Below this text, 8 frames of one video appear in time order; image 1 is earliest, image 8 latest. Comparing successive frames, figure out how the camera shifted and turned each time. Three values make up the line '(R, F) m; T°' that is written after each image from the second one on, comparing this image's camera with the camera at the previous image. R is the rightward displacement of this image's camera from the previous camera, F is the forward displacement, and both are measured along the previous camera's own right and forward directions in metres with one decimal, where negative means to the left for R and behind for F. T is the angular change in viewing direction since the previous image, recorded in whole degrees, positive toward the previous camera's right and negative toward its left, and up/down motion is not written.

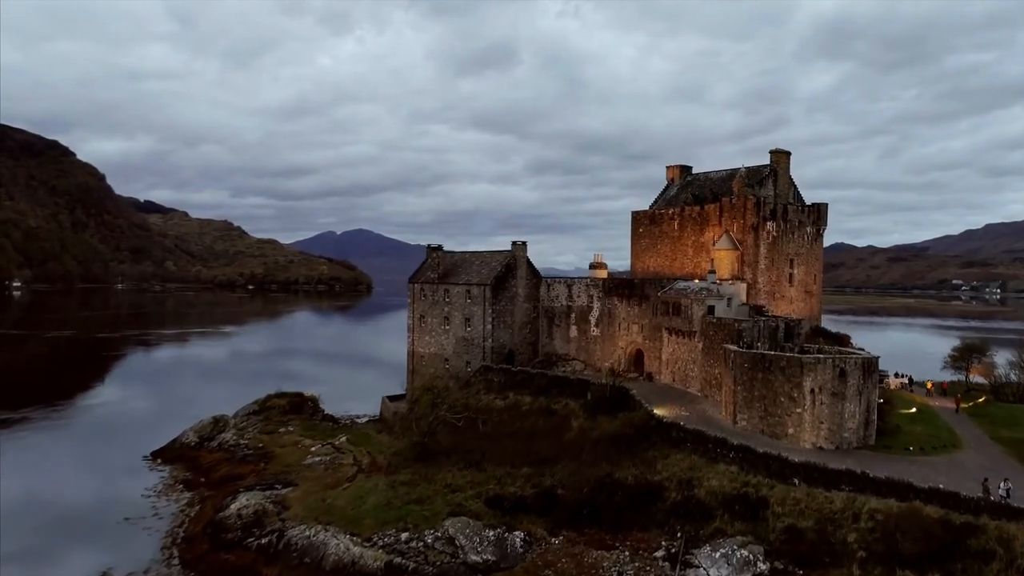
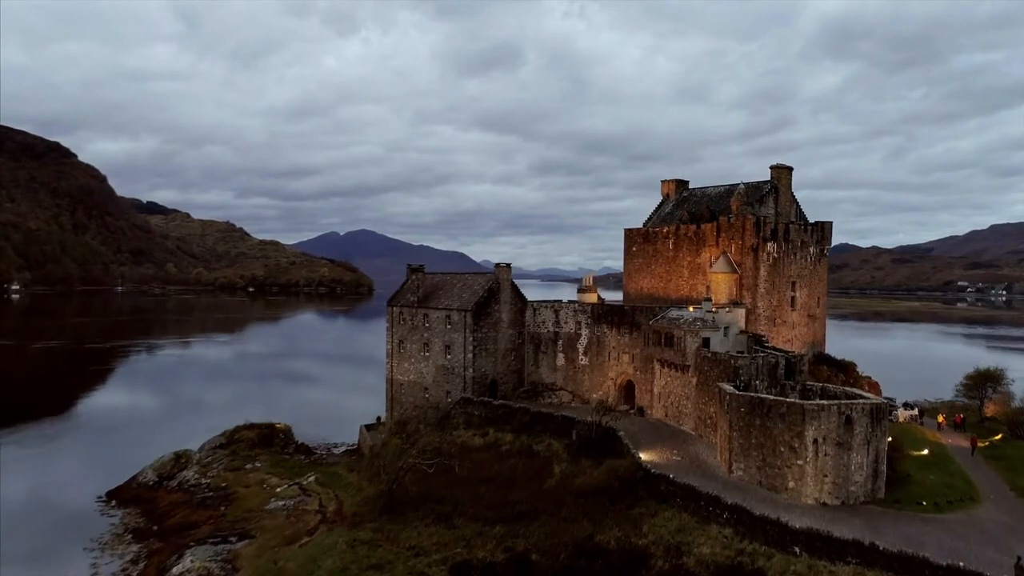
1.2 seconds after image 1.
(+0.7, +1.6) m; 0°
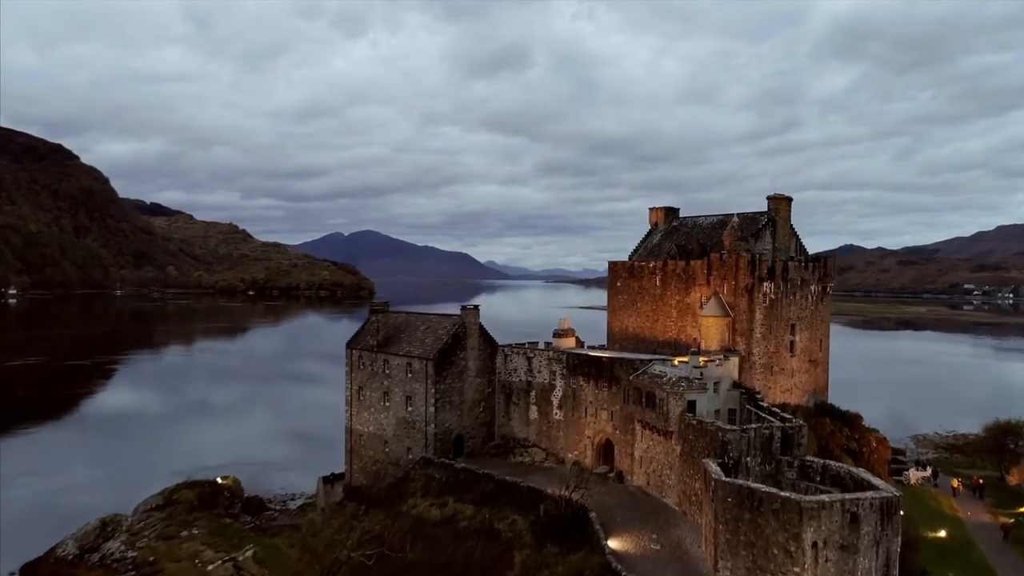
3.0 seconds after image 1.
(+1.1, +2.5) m; 0°
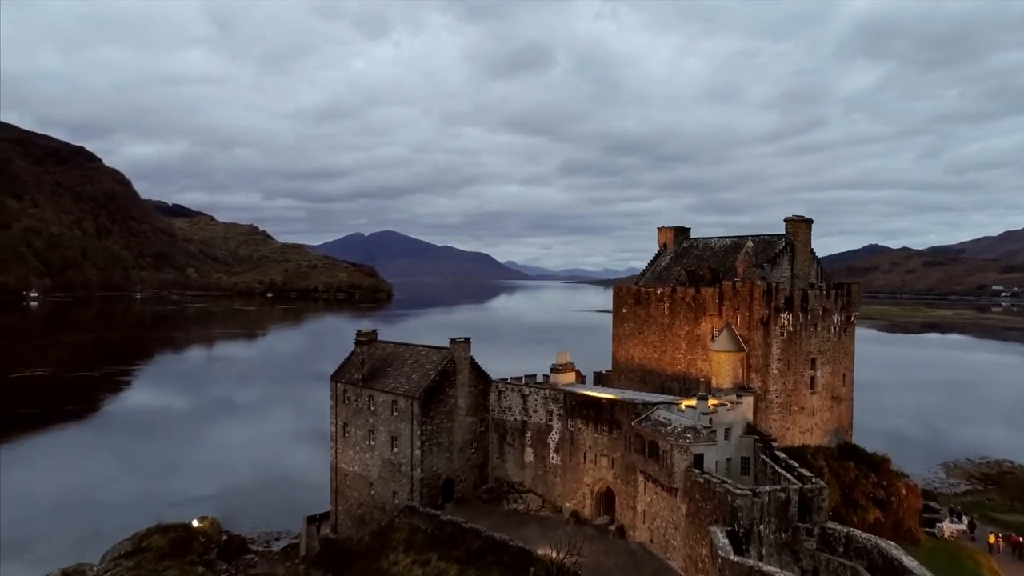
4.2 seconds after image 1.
(+0.7, +1.8) m; -1°
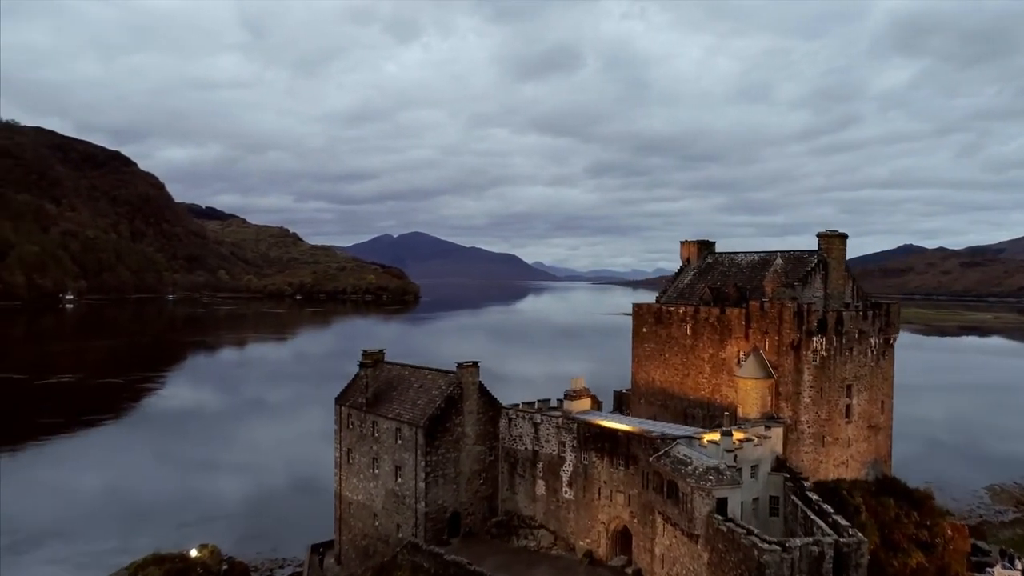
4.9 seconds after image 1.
(+0.5, +1.3) m; -2°
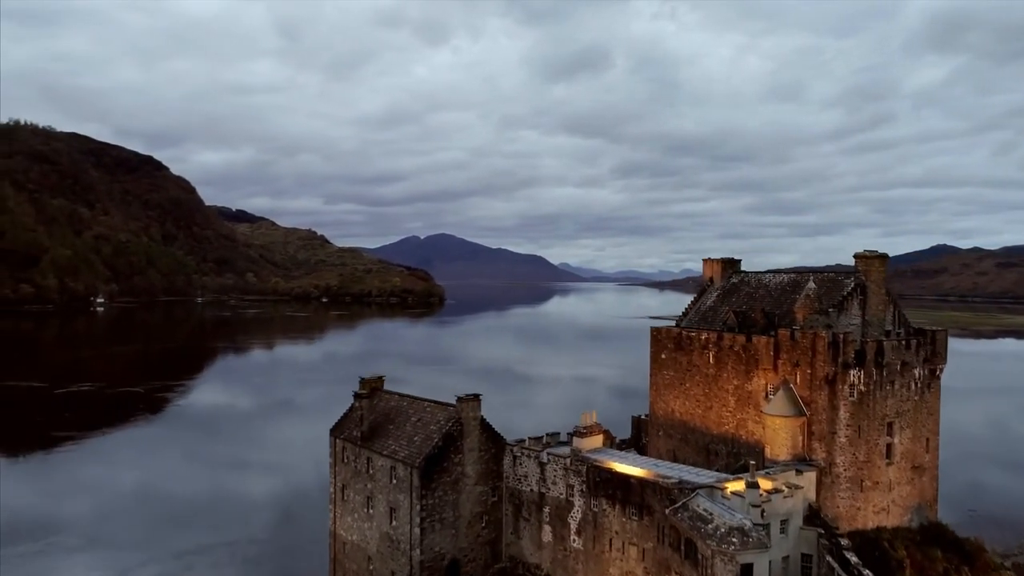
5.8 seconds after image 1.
(+0.6, +1.7) m; -2°
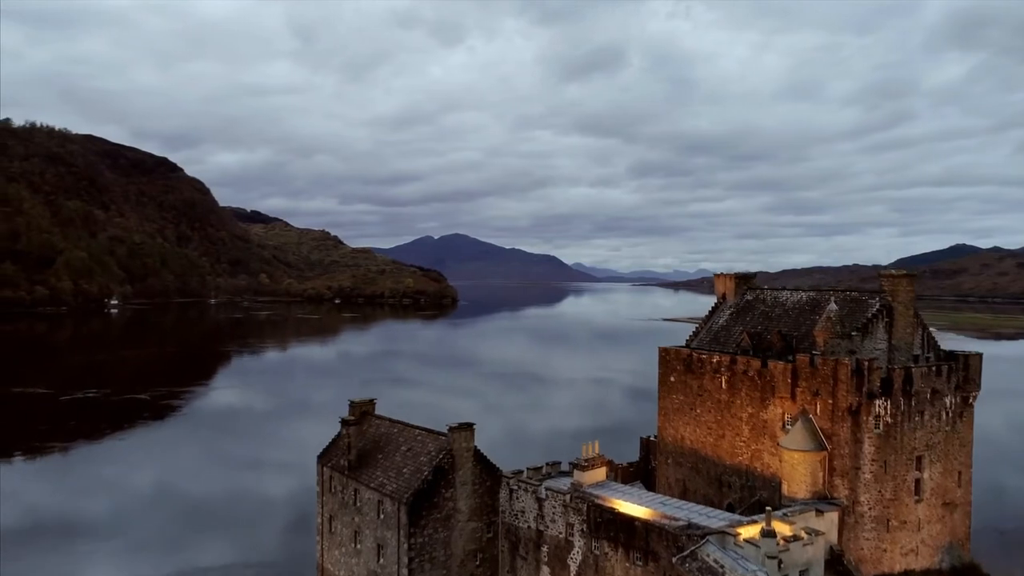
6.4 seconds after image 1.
(+0.4, +1.3) m; -1°
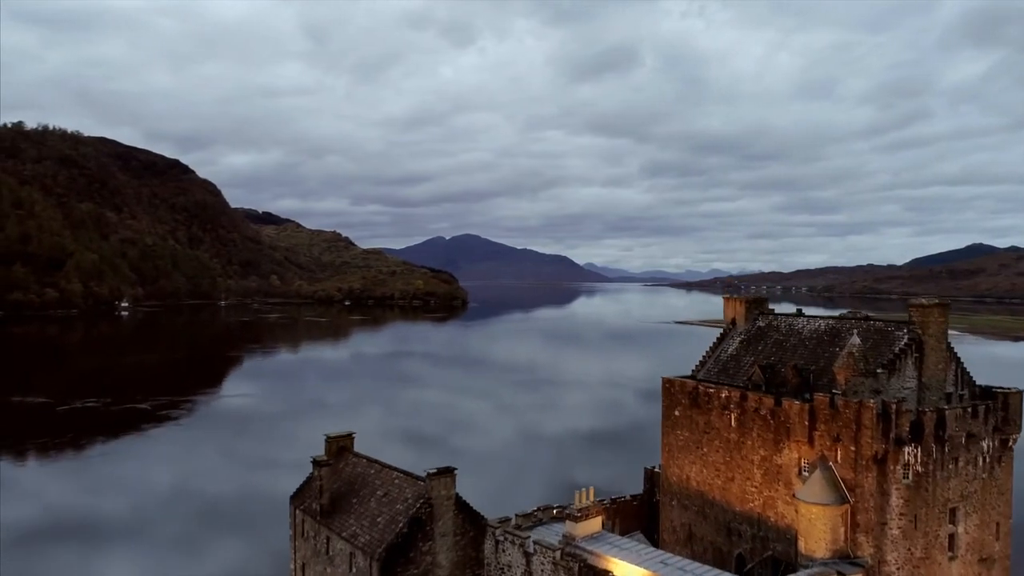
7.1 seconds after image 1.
(+0.5, +1.7) m; -1°
